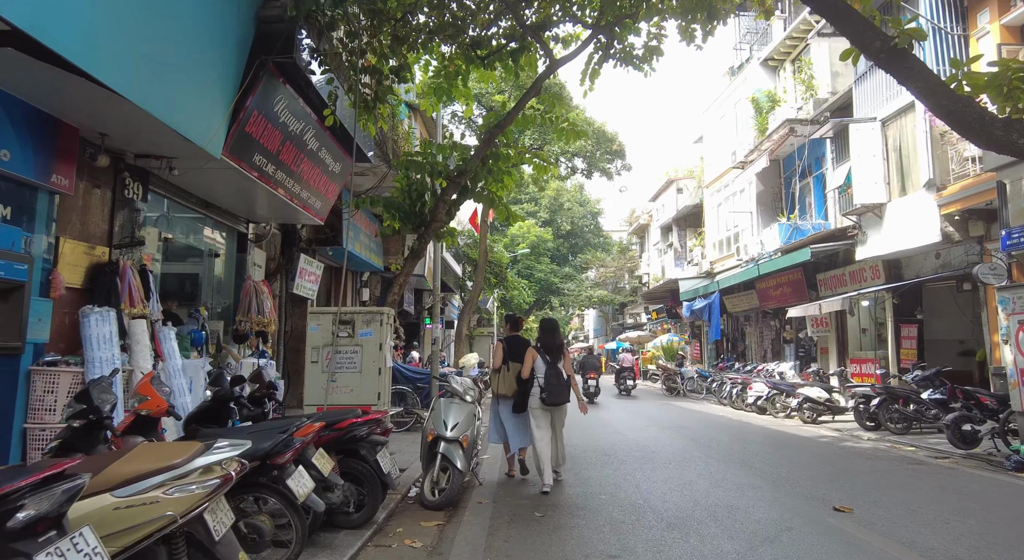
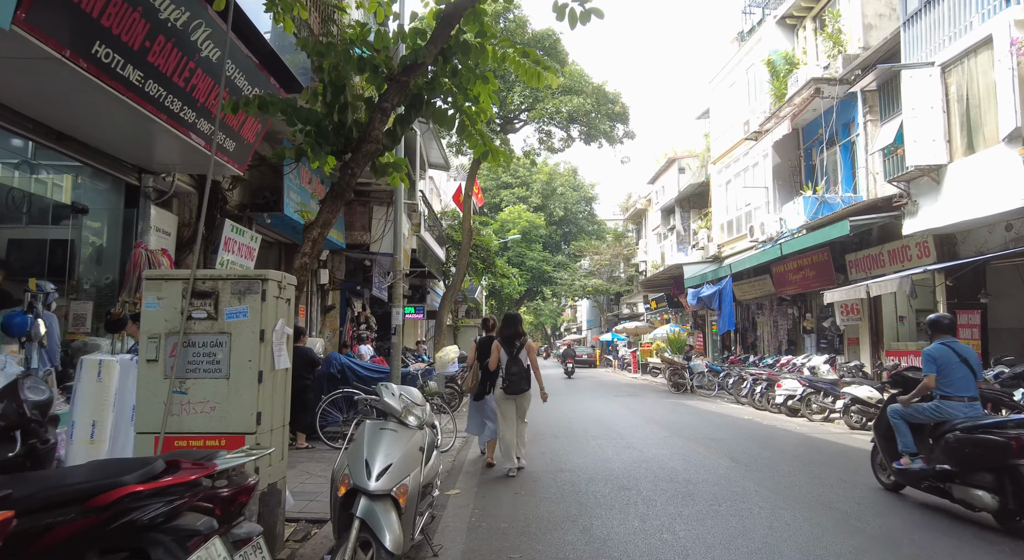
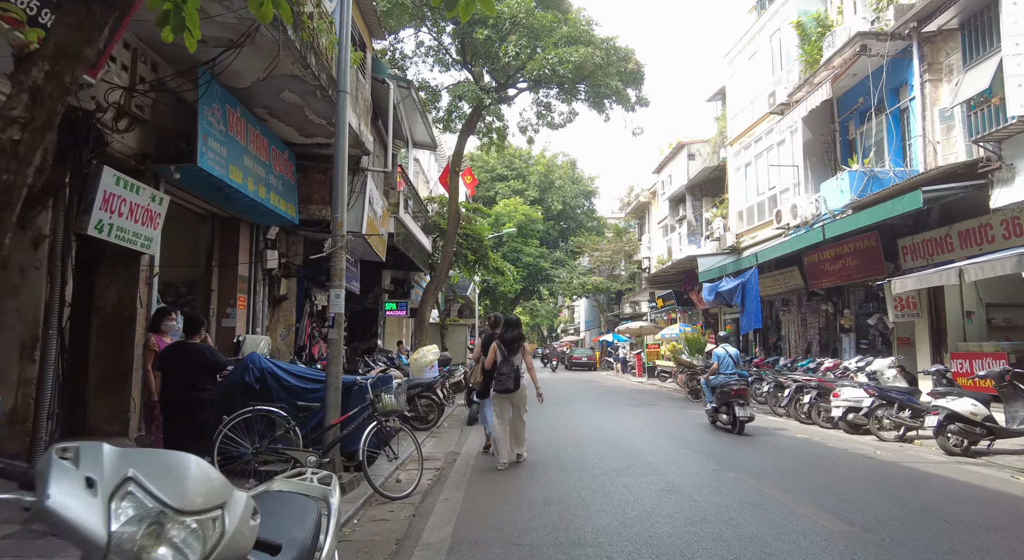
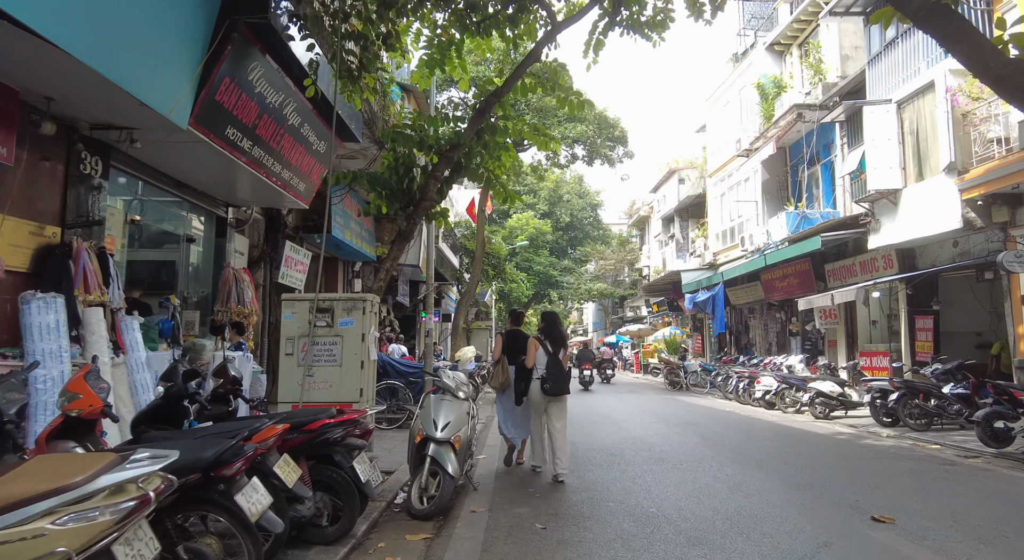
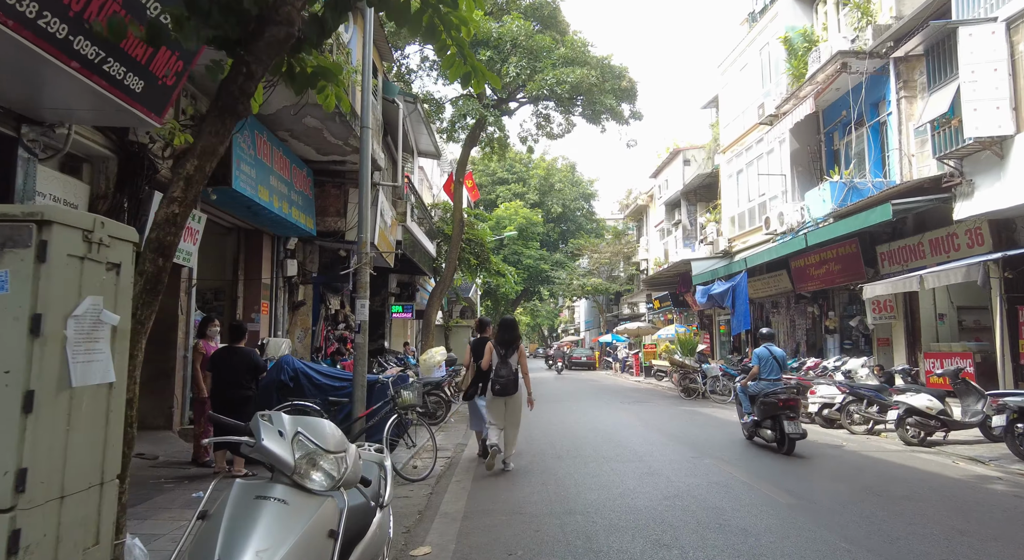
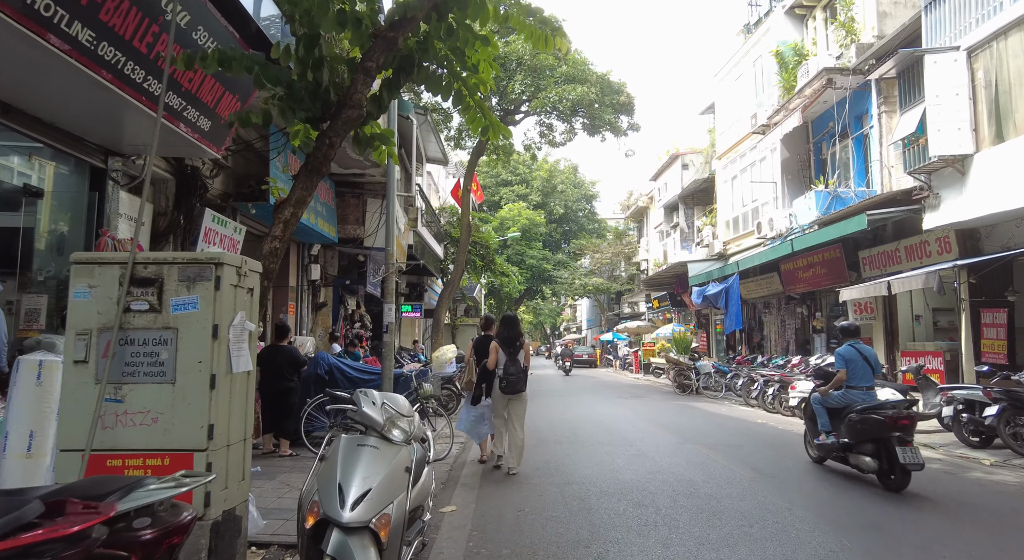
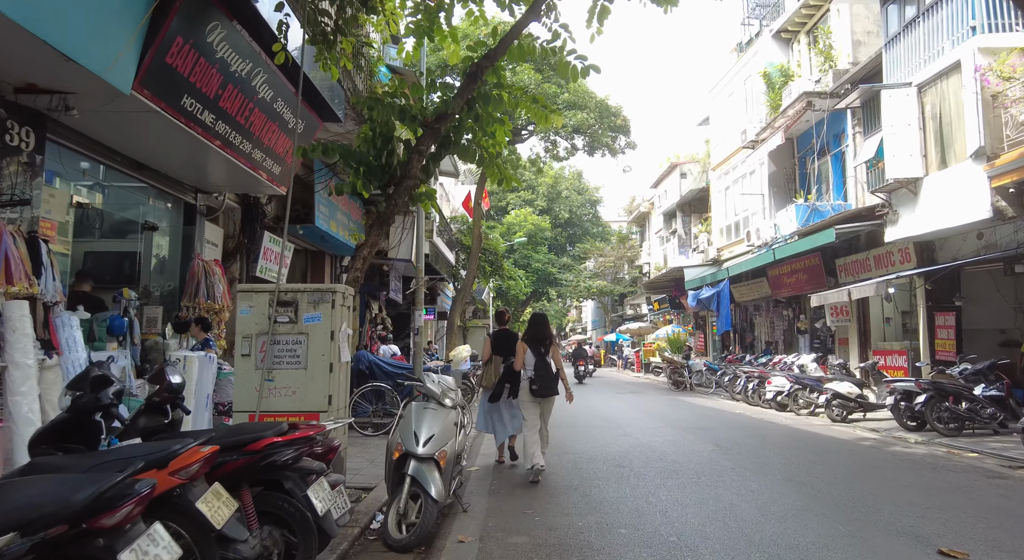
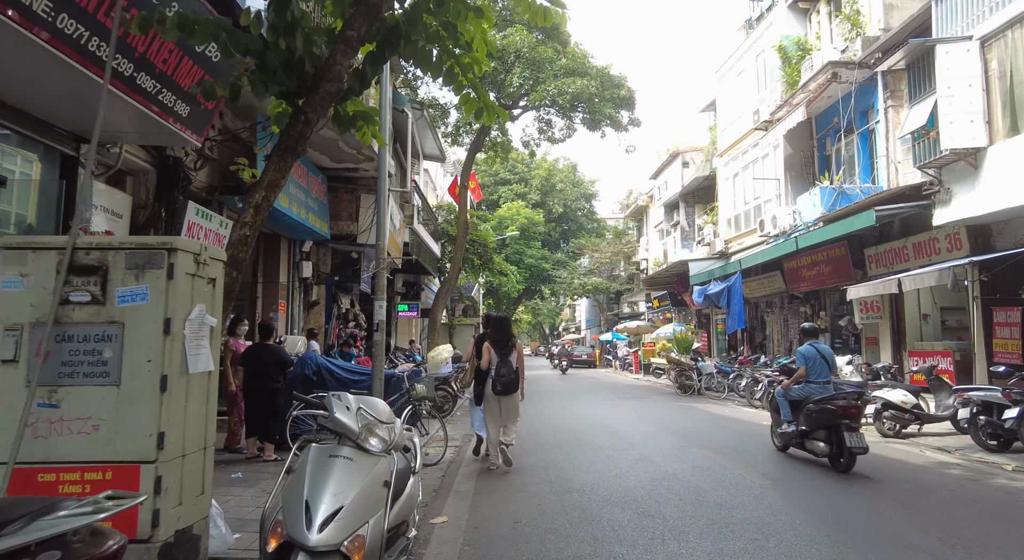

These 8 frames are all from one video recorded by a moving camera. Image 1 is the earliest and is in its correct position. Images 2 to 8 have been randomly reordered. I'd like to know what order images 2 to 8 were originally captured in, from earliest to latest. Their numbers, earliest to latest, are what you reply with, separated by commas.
4, 7, 2, 6, 8, 5, 3
